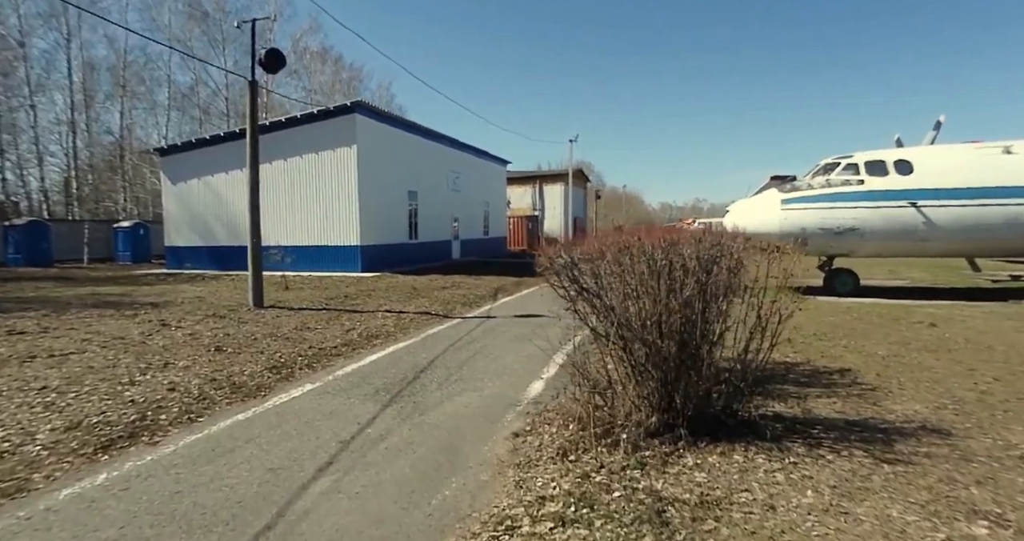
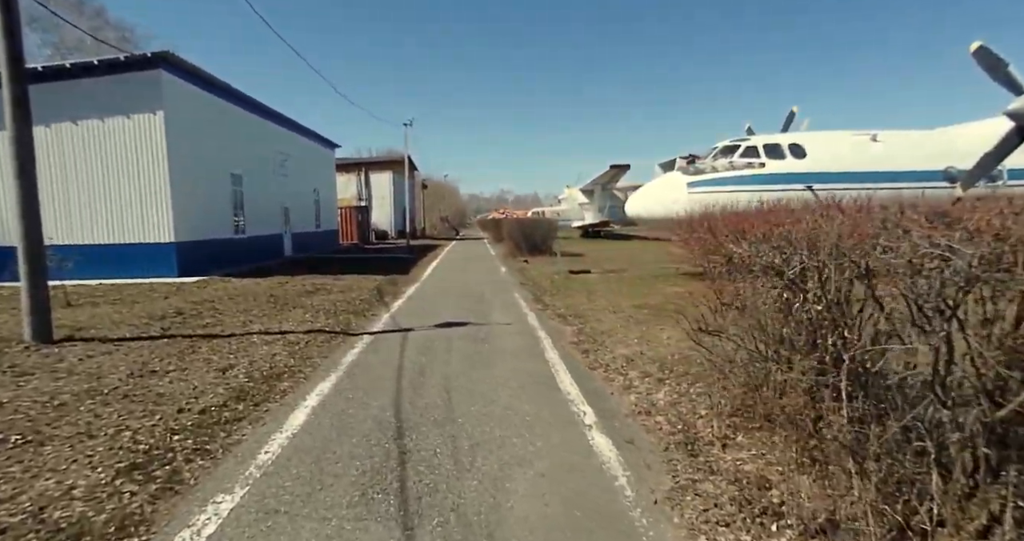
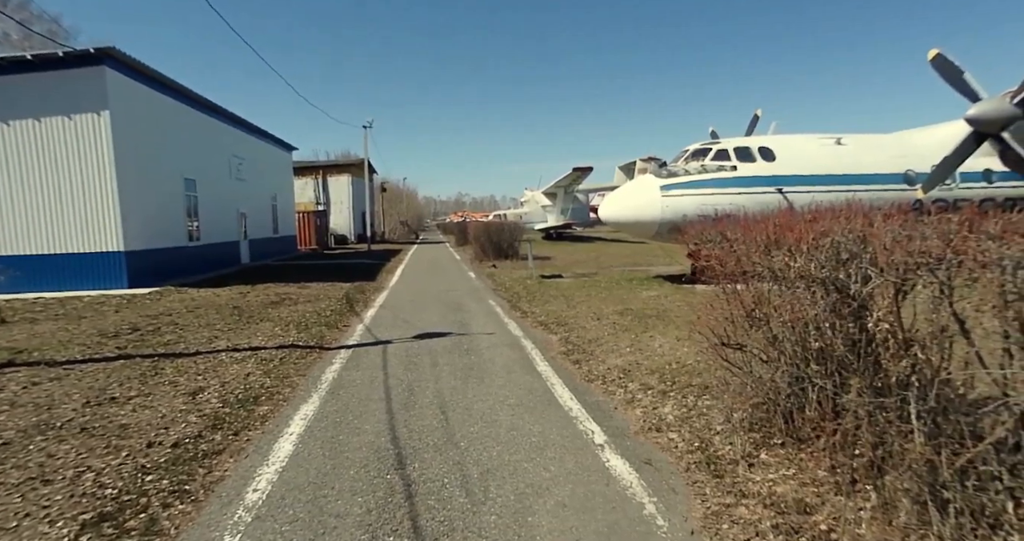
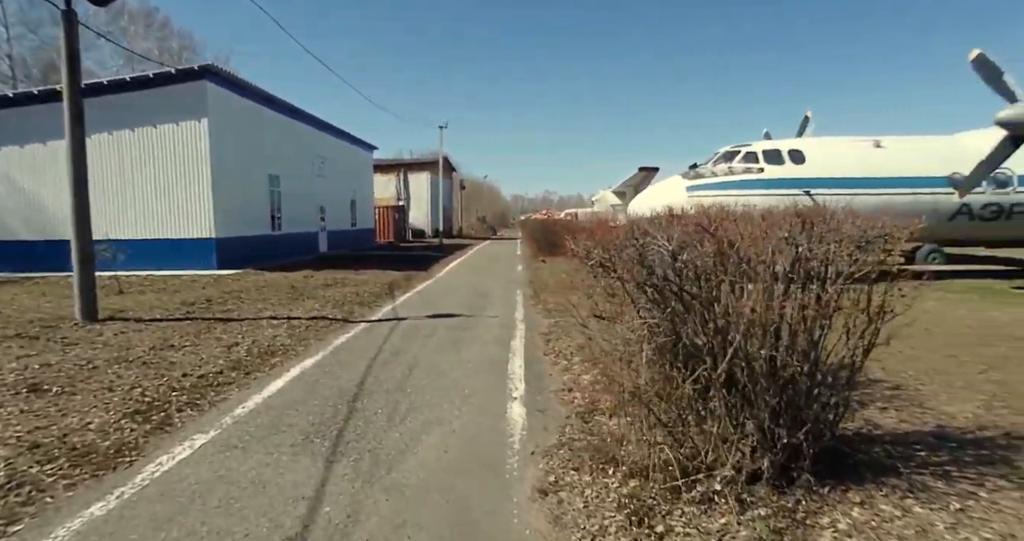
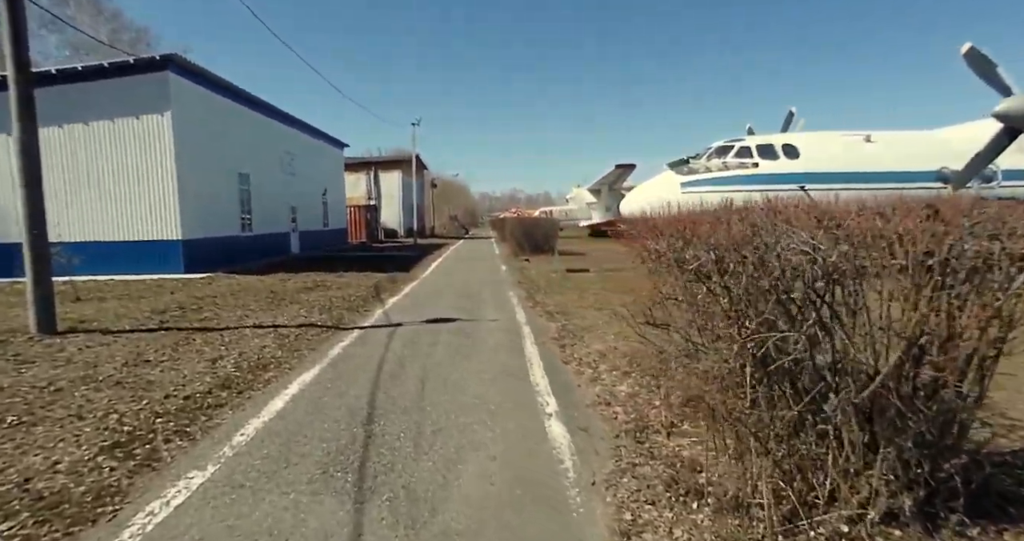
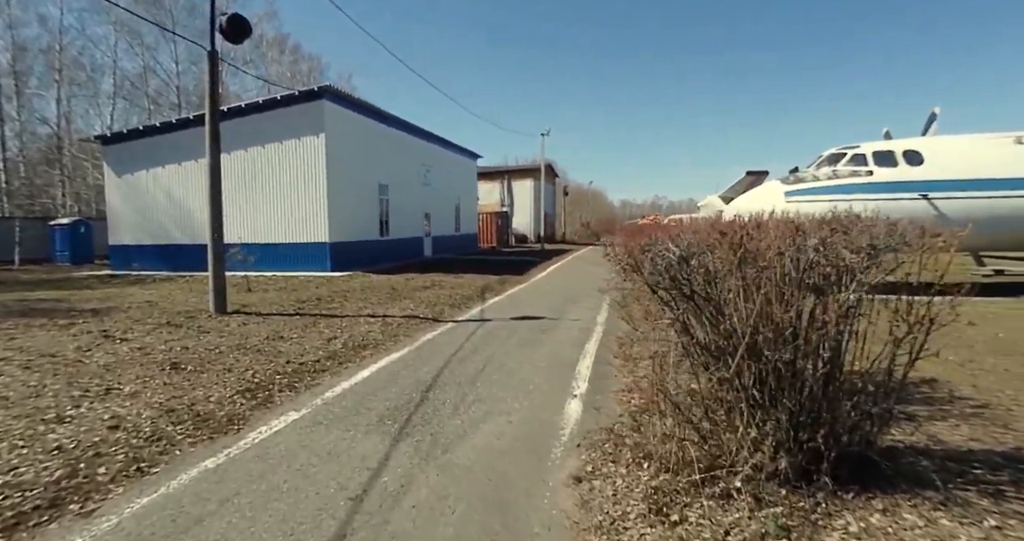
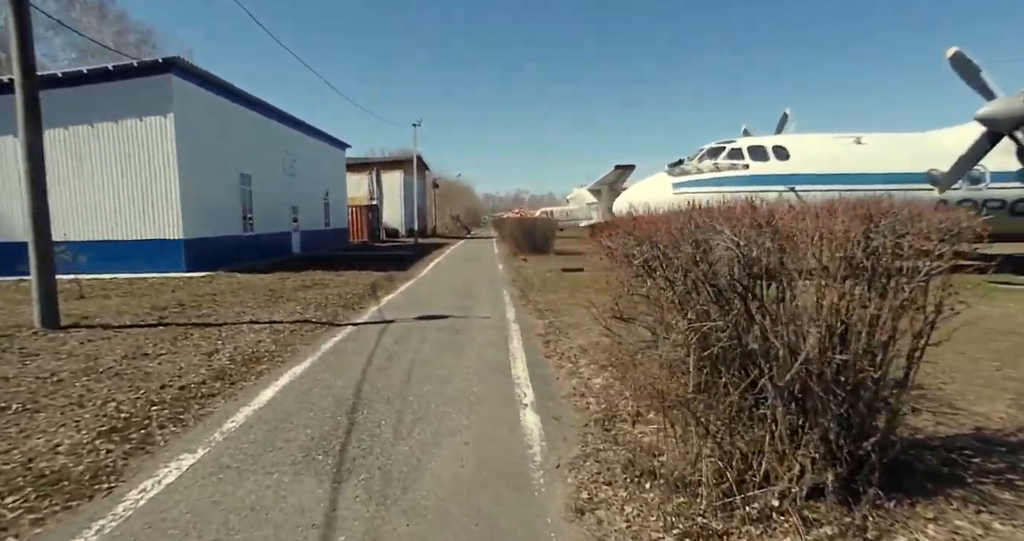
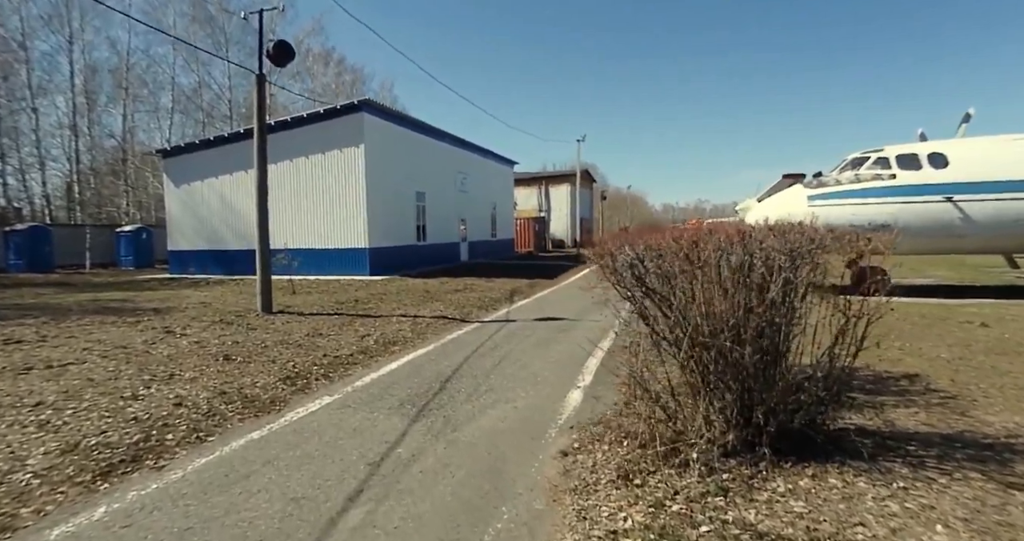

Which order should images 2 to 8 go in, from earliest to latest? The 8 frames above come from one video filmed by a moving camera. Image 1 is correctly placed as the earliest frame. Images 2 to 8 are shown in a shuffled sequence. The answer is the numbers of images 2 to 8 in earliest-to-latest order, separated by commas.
8, 6, 4, 7, 5, 2, 3
